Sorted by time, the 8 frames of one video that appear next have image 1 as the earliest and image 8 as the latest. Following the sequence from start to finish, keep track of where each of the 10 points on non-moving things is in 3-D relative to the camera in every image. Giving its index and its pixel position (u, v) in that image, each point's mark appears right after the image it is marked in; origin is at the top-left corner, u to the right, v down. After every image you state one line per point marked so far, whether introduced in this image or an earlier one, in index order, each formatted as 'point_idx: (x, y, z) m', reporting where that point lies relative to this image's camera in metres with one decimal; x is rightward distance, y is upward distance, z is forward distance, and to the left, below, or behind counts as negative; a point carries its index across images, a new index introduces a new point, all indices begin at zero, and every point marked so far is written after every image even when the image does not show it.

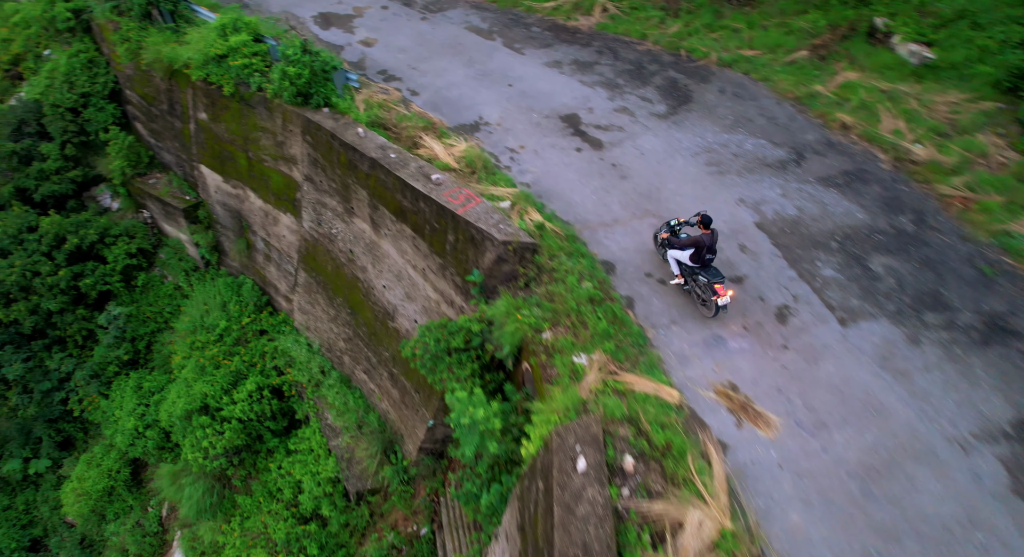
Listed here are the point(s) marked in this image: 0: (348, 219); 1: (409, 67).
0: (-2.5, +0.9, +8.7) m
1: (-1.8, +3.7, +10.0) m
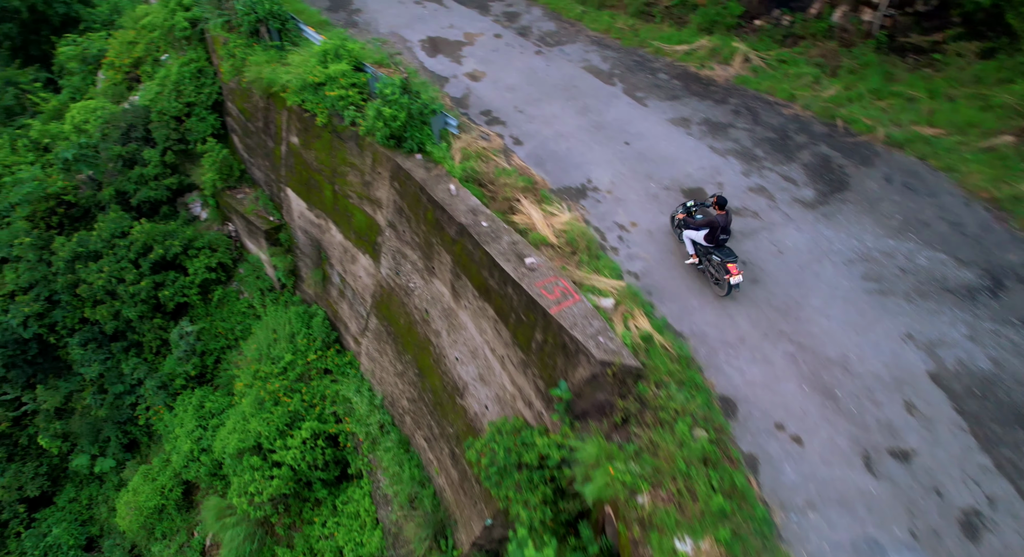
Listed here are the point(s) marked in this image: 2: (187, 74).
0: (-1.2, 0.0, +7.9) m
1: (0.0, +2.7, +9.0) m
2: (-6.2, +3.9, +10.8) m
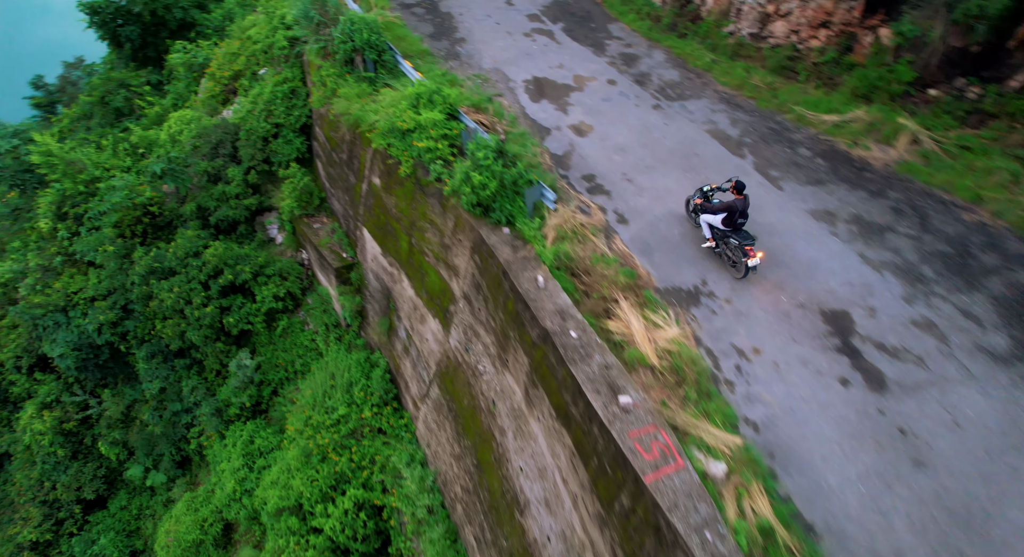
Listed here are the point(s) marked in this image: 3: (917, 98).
0: (-0.2, -1.1, +6.8) m
1: (+1.5, +1.4, +7.8) m
2: (-4.2, +3.3, +10.3) m
3: (+5.7, +2.5, +8.0) m
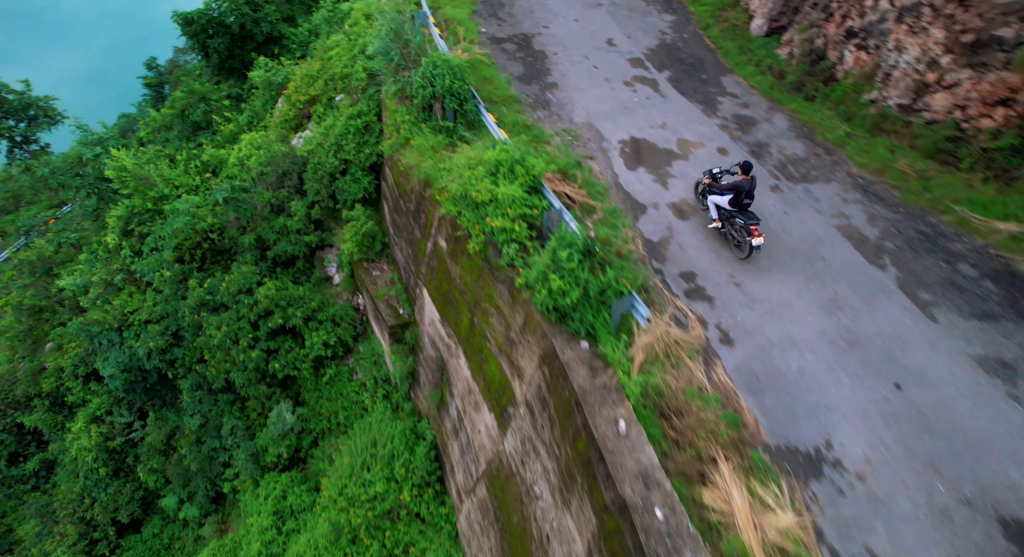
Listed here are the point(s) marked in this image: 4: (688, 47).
0: (+0.5, -2.3, +5.7) m
1: (+2.5, 0.0, +6.5) m
2: (-2.7, +2.5, +9.6) m
3: (+6.7, +0.7, +6.2) m
4: (+3.2, +4.2, +10.3) m
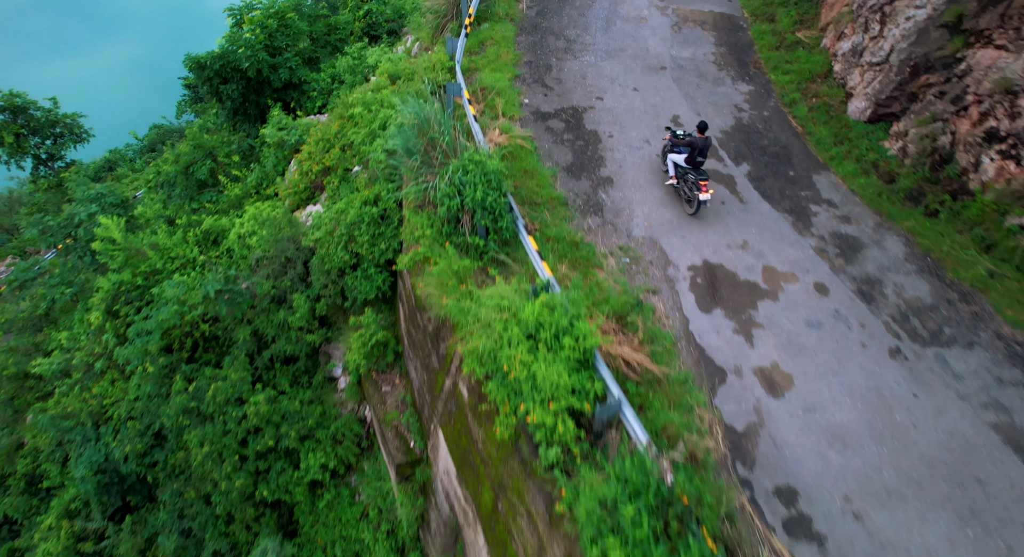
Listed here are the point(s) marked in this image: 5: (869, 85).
0: (+0.6, -4.1, +4.1) m
1: (+2.8, -1.9, +4.8) m
2: (-2.1, +0.9, +8.2) m
3: (+7.1, -1.4, +4.3) m
4: (+3.9, +2.2, +8.6) m
5: (+5.2, +2.8, +8.2) m
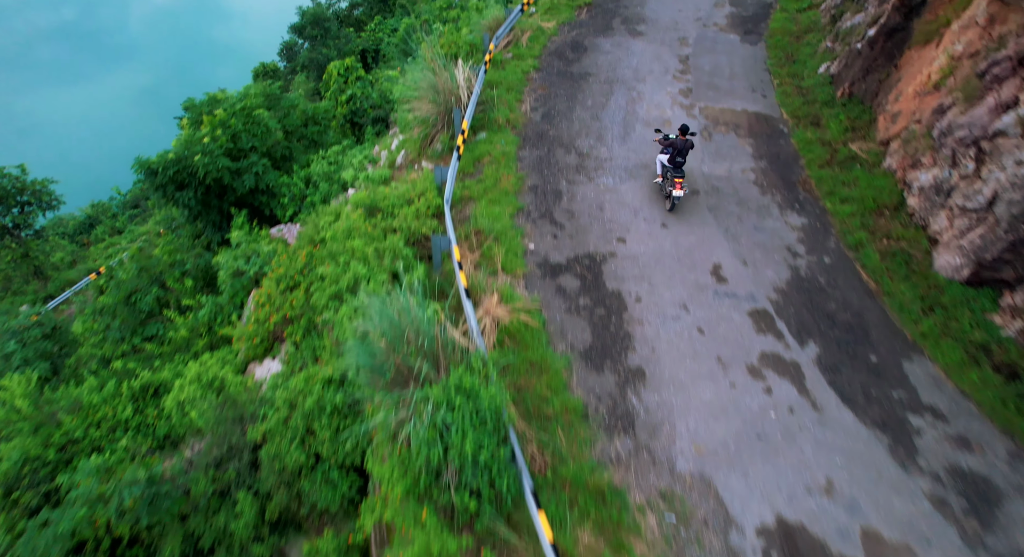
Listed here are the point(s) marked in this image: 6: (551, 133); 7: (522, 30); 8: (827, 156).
0: (+0.7, -6.2, +2.1) m
1: (+2.8, -4.0, +2.9) m
2: (-2.1, -1.5, +6.4) m
3: (+7.1, -3.6, +2.4) m
4: (+3.9, -0.1, +6.9) m
5: (+5.2, +0.5, +6.5) m
6: (+0.6, +2.3, +9.1) m
7: (+0.2, +5.0, +11.5) m
8: (+4.8, +1.9, +8.7) m
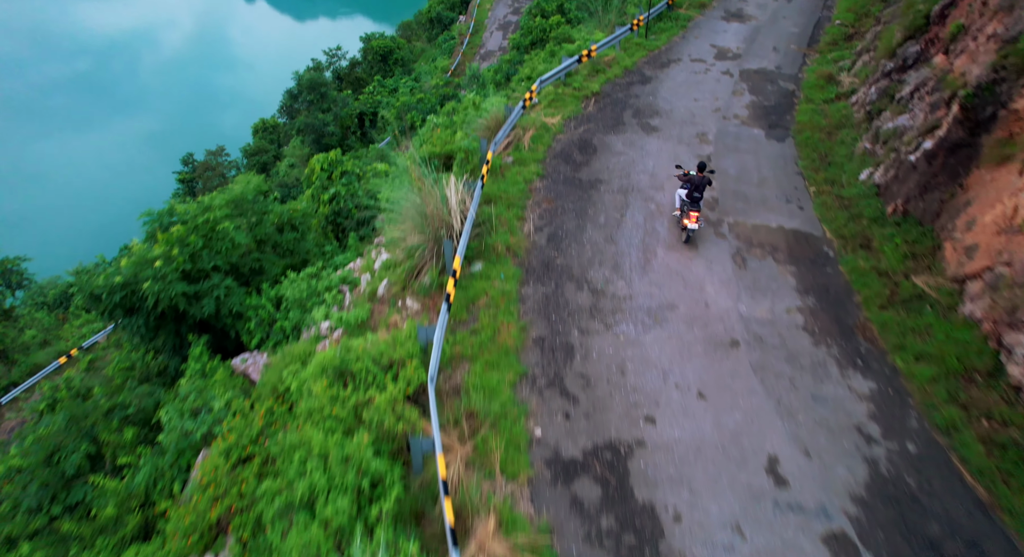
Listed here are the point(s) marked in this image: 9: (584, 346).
0: (+0.7, -7.7, +0.2) m
1: (+2.8, -5.7, +1.1) m
2: (-2.1, -3.3, +4.8) m
3: (+7.1, -5.2, +0.7) m
4: (+3.9, -2.0, +5.4) m
5: (+5.2, -1.4, +5.1) m
6: (+0.6, +0.2, +7.8) m
7: (+0.2, +2.7, +10.3) m
8: (+4.8, -0.2, +7.3) m
9: (+0.8, -0.8, +6.6) m
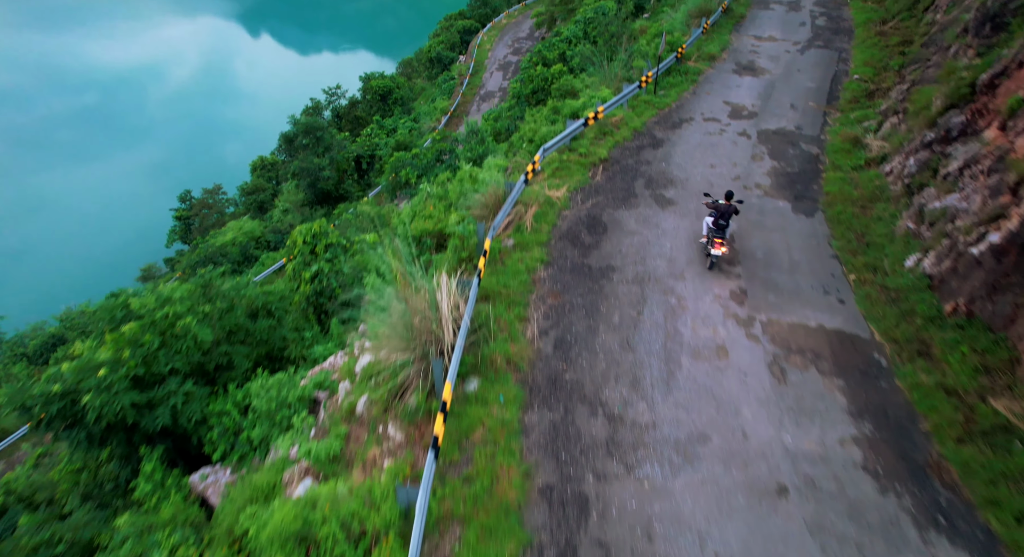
0: (+0.7, -8.7, -1.4) m
1: (+2.9, -6.7, -0.3) m
2: (-2.0, -4.6, +3.5) m
3: (+7.1, -6.2, -0.7) m
4: (+3.9, -3.3, +4.1) m
5: (+5.2, -2.6, +3.9) m
6: (+0.6, -1.1, +6.6) m
7: (+0.2, +1.2, +9.3) m
8: (+4.8, -1.5, +6.1) m
9: (+0.8, -2.1, +5.4) m
